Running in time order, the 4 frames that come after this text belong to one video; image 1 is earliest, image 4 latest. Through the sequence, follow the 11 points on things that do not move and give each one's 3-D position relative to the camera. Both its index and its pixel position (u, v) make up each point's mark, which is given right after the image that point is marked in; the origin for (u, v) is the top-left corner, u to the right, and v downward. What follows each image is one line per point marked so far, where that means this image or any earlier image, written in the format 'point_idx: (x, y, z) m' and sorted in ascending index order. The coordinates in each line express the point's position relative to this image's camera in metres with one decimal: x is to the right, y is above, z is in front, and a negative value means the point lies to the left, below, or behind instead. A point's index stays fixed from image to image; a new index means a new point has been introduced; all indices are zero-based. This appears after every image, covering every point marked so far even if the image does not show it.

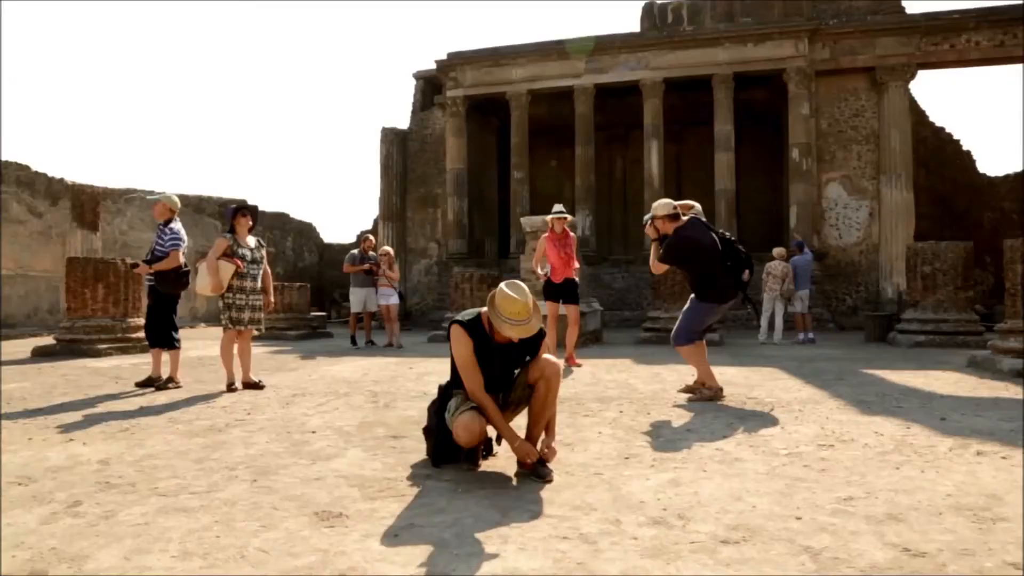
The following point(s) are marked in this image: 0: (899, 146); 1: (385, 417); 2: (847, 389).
0: (+7.7, +2.8, +15.1) m
1: (-0.7, -0.7, +4.2) m
2: (+2.5, -0.8, +5.6) m
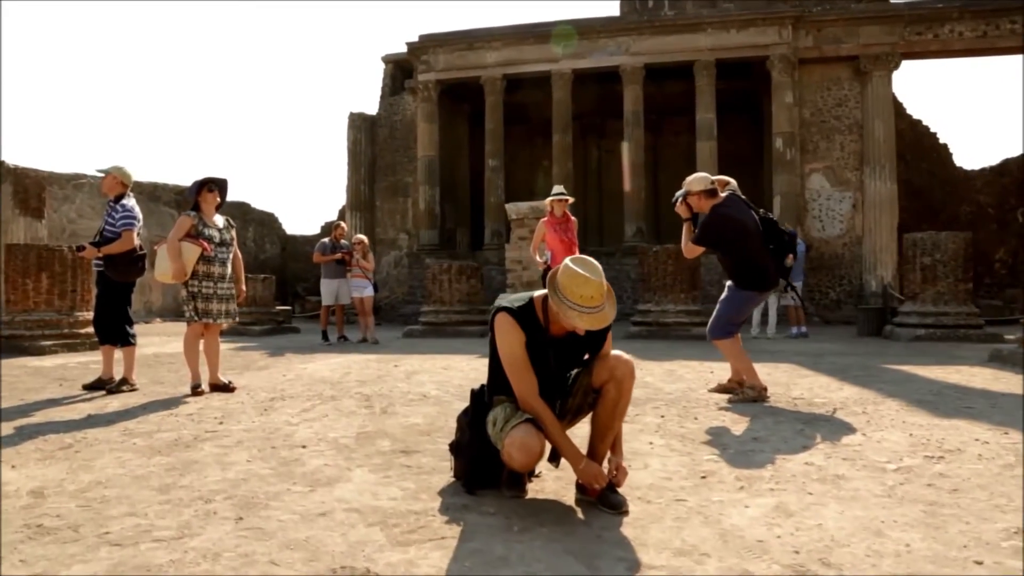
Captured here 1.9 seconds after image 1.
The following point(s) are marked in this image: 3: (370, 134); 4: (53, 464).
0: (+7.3, +3.0, +14.8) m
1: (-0.6, -0.6, +3.5) m
2: (+2.5, -0.7, +5.1) m
3: (-3.3, +3.6, +17.8) m
4: (-1.6, -0.6, +2.7) m
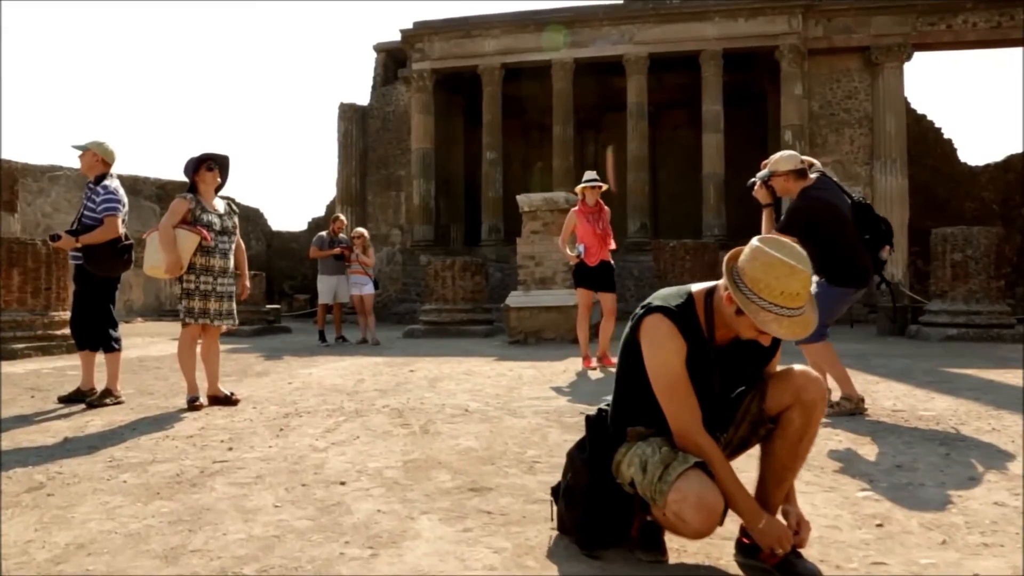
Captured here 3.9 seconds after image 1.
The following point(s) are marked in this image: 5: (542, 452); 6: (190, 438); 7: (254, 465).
0: (+7.3, +3.0, +14.3) m
1: (-0.3, -0.6, +2.9) m
2: (+2.8, -0.6, +4.5) m
3: (-3.4, +3.7, +17.0) m
4: (-1.3, -0.6, +2.0) m
5: (+0.1, -0.6, +2.9) m
6: (-1.3, -0.6, +3.1) m
7: (-0.9, -0.6, +2.6) m
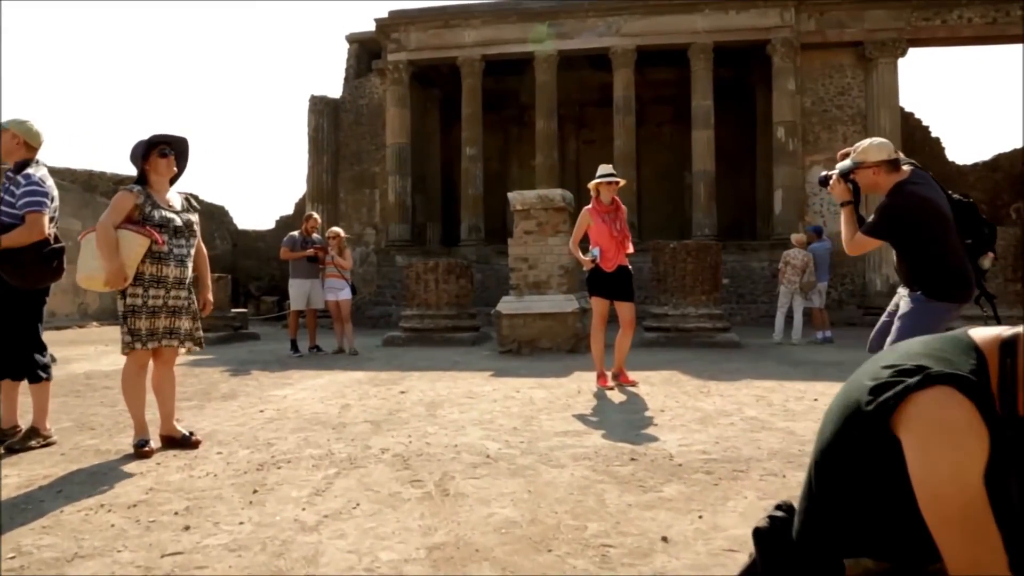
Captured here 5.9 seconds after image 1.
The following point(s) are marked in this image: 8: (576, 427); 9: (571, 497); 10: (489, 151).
0: (+7.0, +3.0, +13.9) m
1: (-0.1, -0.7, +2.2) m
2: (+2.9, -0.7, +3.9) m
3: (-3.8, +3.6, +16.2) m
4: (-1.1, -0.7, +1.3) m
5: (+0.3, -0.7, +2.2) m
6: (-1.2, -0.7, +2.3) m
7: (-0.7, -0.7, +1.9) m
8: (+0.3, -0.7, +3.7) m
9: (+0.2, -0.7, +2.4) m
10: (-0.5, +3.0, +17.1) m
